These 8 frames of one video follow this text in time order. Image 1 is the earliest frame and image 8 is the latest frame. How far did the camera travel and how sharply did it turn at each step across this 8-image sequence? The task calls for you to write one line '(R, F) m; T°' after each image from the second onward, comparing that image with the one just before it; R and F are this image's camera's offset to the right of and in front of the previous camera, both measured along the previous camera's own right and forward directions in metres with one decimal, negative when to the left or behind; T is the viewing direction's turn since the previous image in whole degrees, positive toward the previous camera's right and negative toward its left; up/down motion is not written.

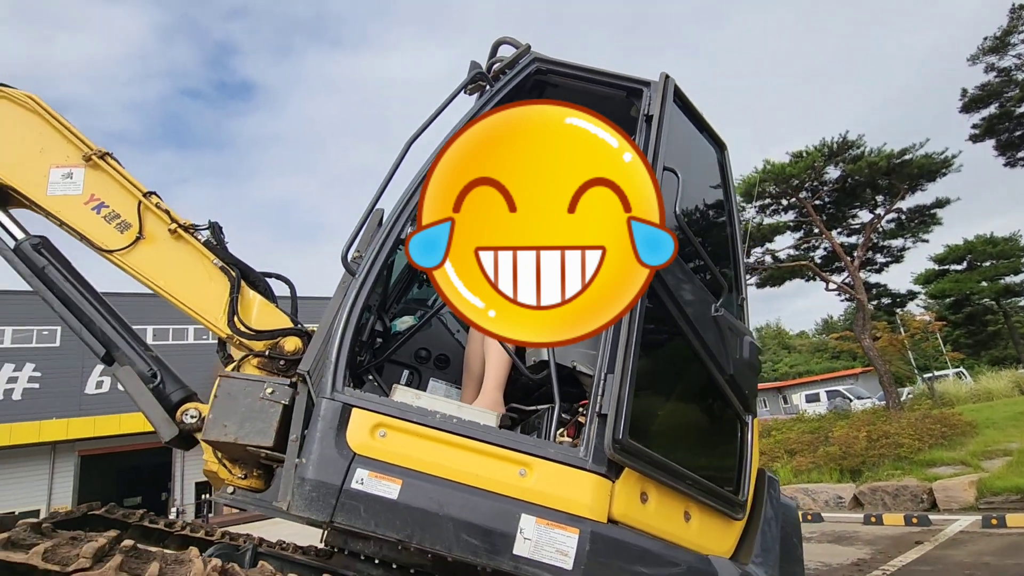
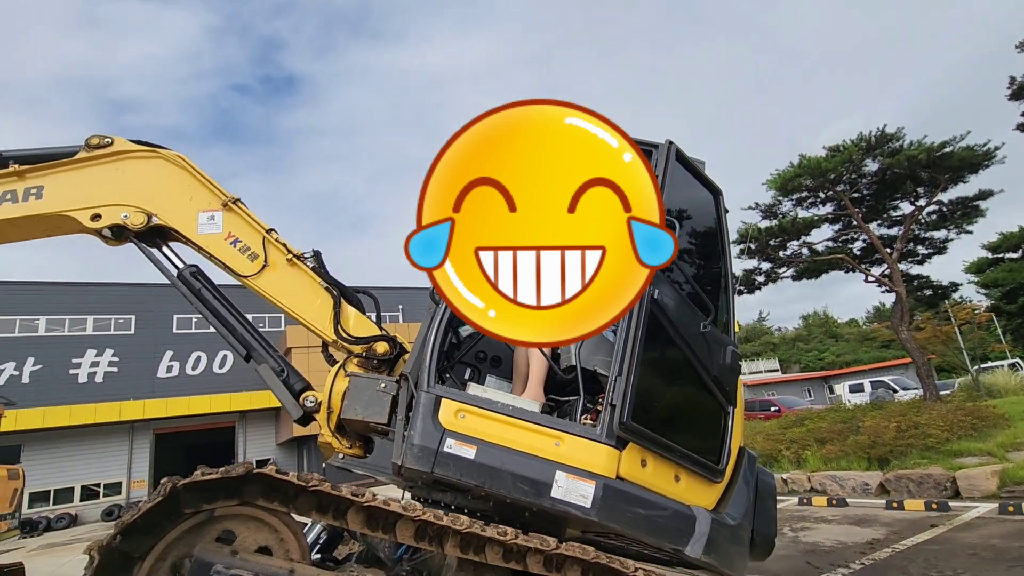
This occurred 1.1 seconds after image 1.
(0.0, -0.6) m; -4°
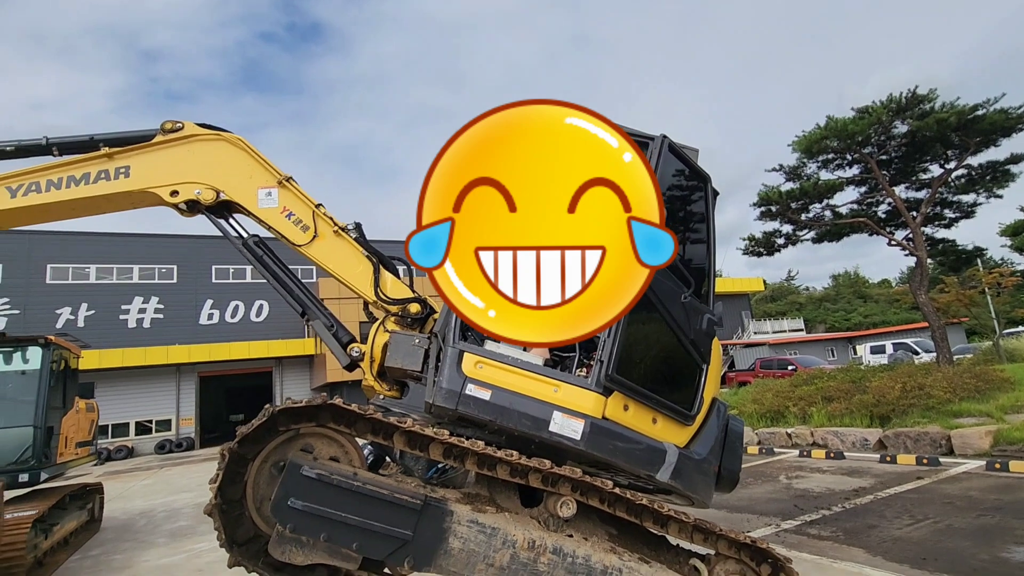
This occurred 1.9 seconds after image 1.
(+0.1, -0.4) m; -3°
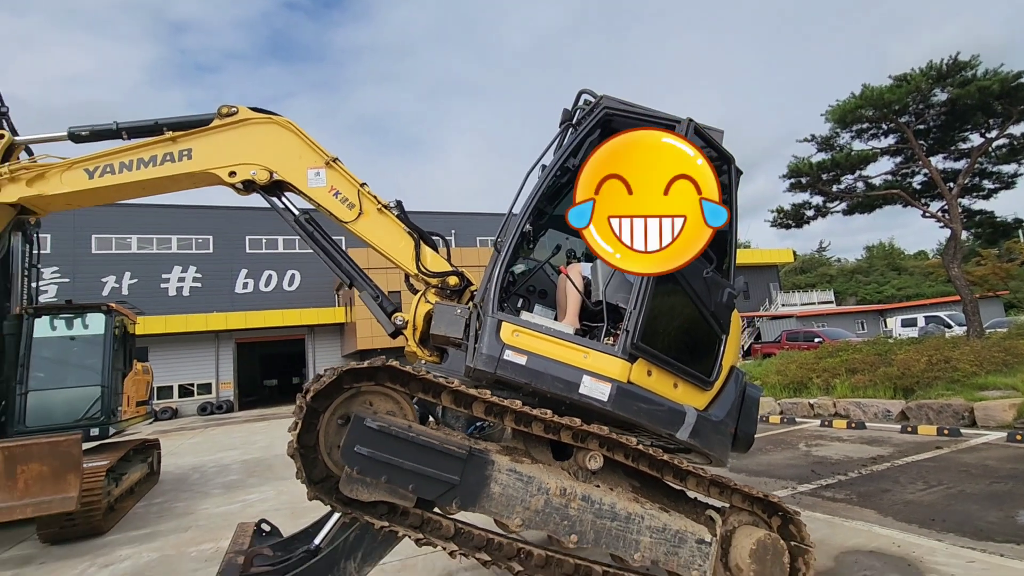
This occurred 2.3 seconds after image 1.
(0.0, -0.2) m; -3°
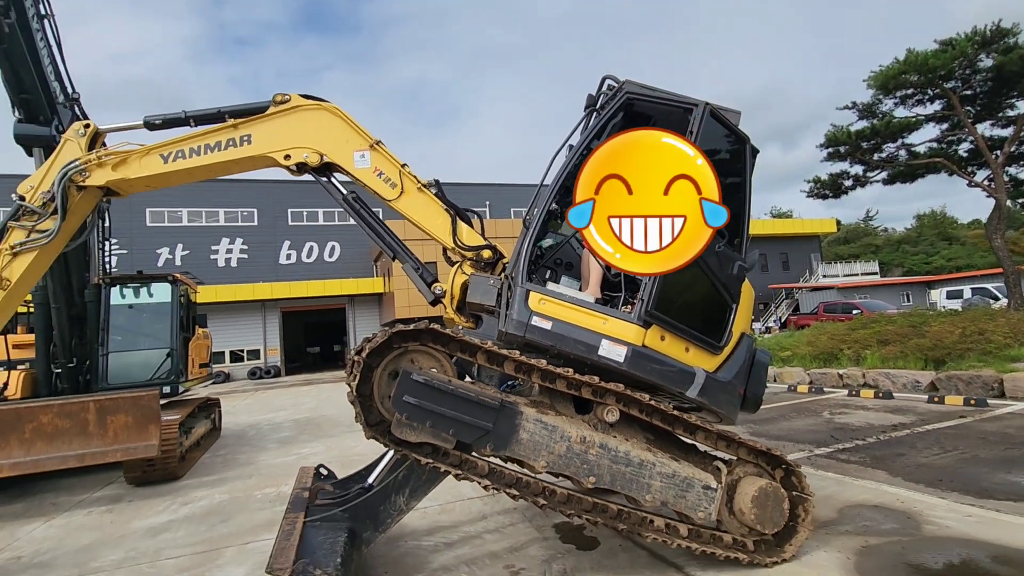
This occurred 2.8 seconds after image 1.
(0.0, -0.3) m; -4°
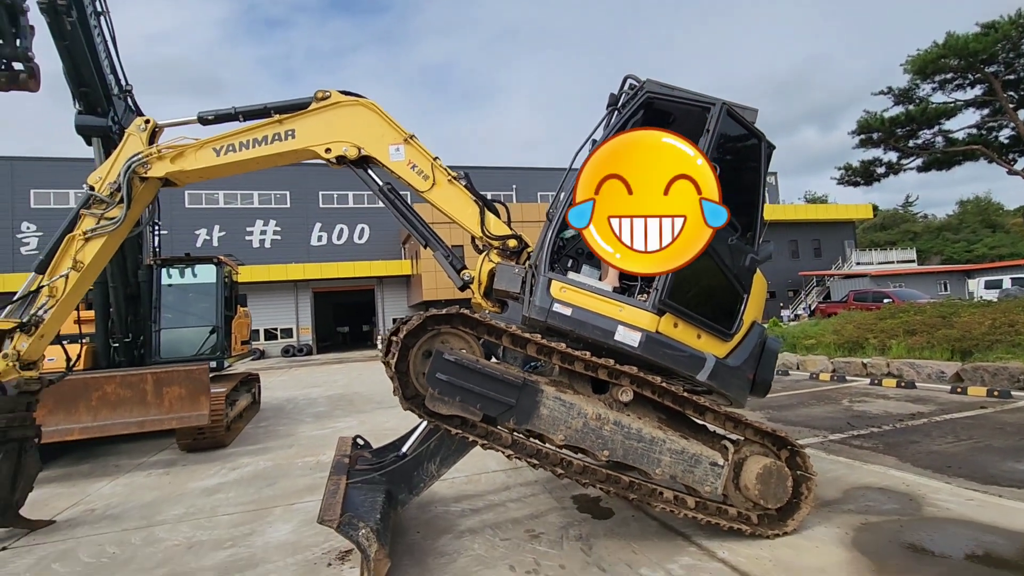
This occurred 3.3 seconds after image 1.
(0.0, -0.3) m; -3°
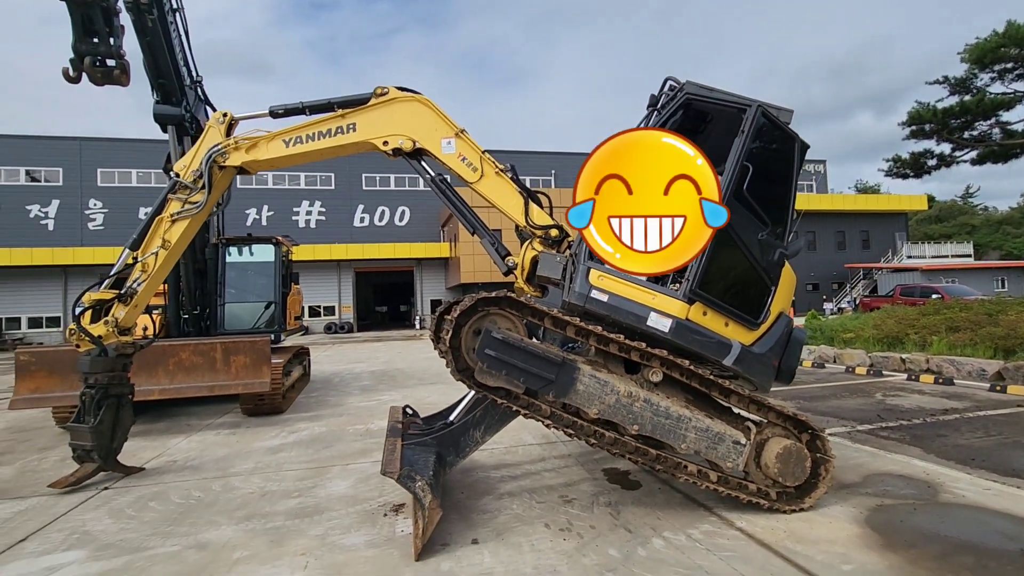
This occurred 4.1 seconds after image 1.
(0.0, -0.3) m; -4°
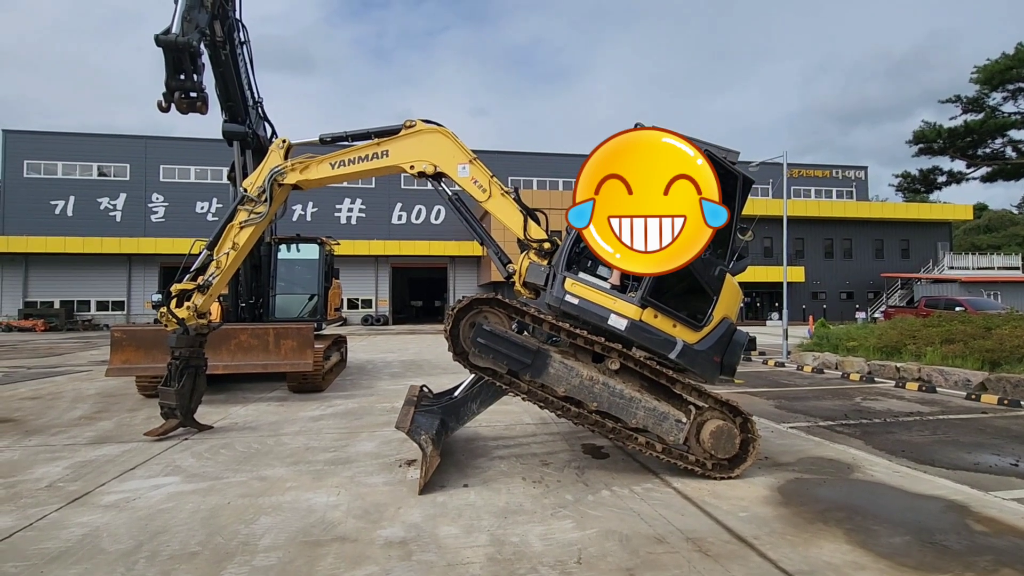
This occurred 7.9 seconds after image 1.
(+0.4, -0.9) m; -4°
